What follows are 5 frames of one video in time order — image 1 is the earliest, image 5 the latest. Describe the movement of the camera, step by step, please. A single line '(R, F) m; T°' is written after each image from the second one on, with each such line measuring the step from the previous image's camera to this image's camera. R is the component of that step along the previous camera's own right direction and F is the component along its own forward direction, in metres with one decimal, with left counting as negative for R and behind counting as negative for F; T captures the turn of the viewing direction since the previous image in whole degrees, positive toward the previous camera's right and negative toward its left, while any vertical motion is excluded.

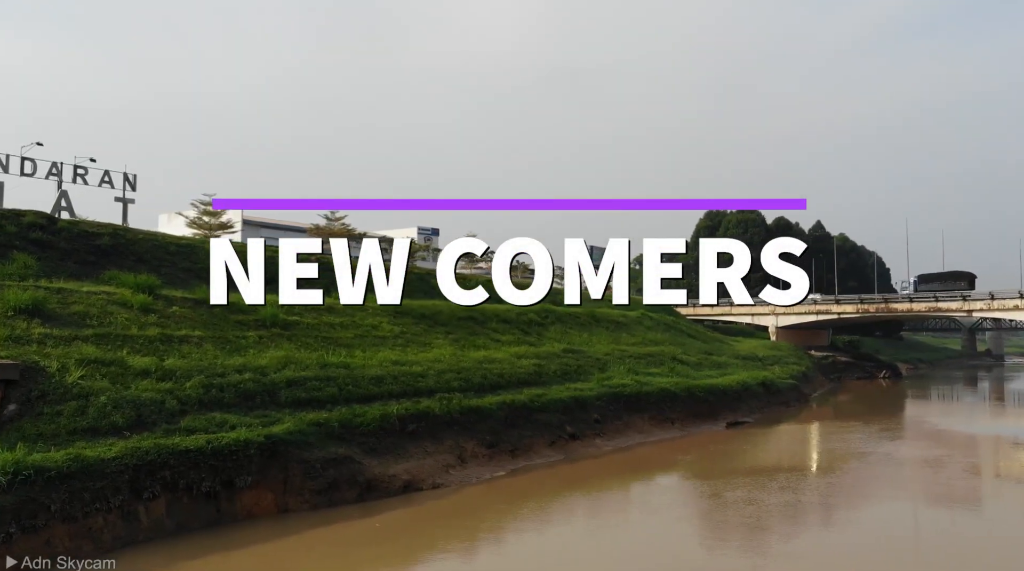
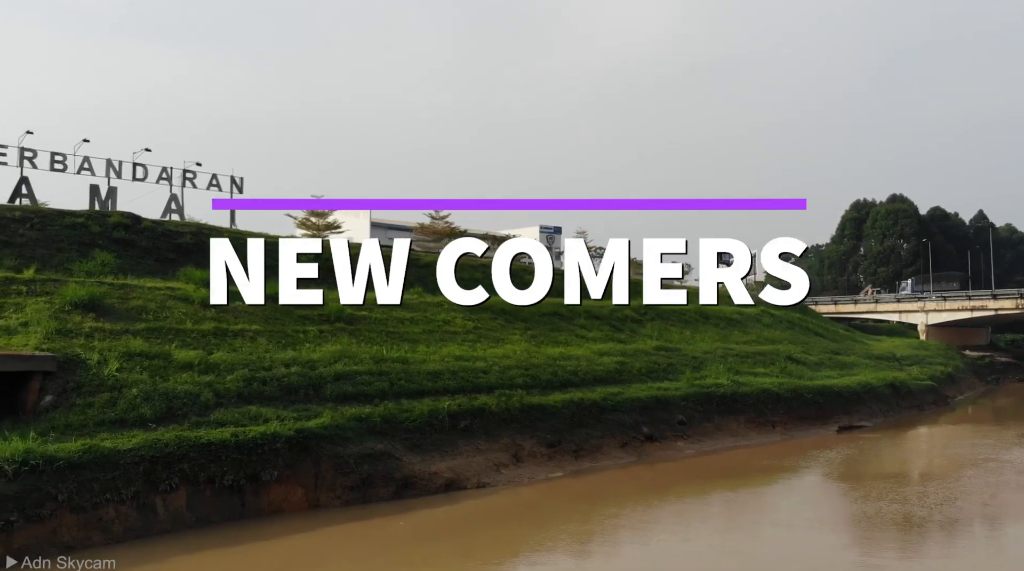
(+1.9, +0.9) m; -9°
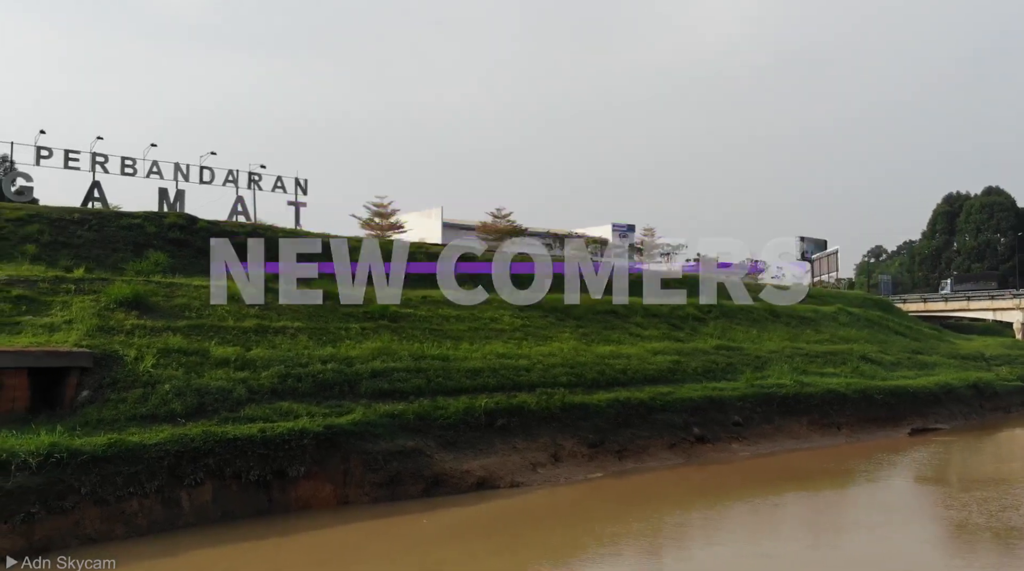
(+1.0, +0.3) m; -5°
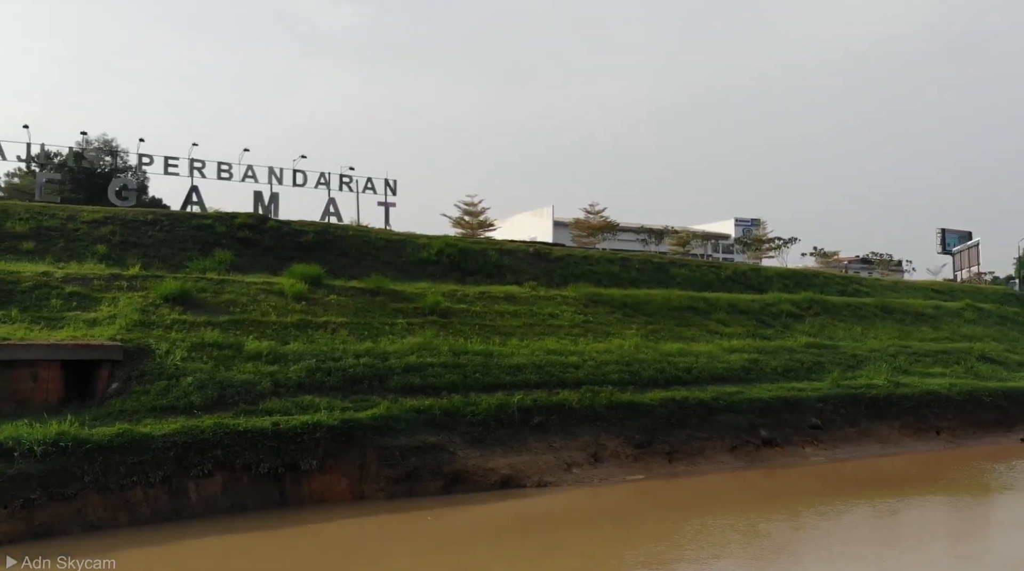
(+2.1, +0.7) m; -9°
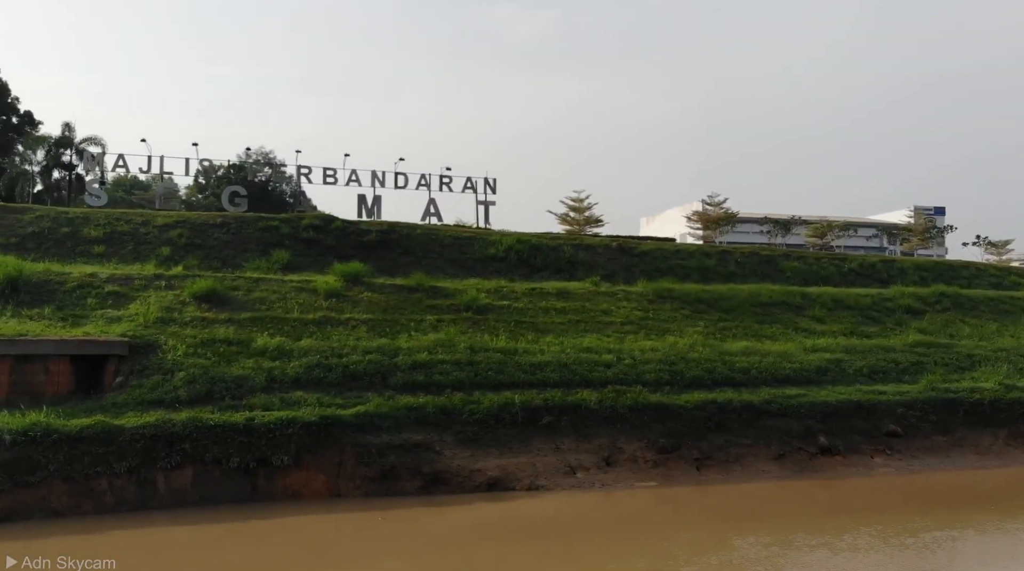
(+3.5, +1.2) m; -12°
